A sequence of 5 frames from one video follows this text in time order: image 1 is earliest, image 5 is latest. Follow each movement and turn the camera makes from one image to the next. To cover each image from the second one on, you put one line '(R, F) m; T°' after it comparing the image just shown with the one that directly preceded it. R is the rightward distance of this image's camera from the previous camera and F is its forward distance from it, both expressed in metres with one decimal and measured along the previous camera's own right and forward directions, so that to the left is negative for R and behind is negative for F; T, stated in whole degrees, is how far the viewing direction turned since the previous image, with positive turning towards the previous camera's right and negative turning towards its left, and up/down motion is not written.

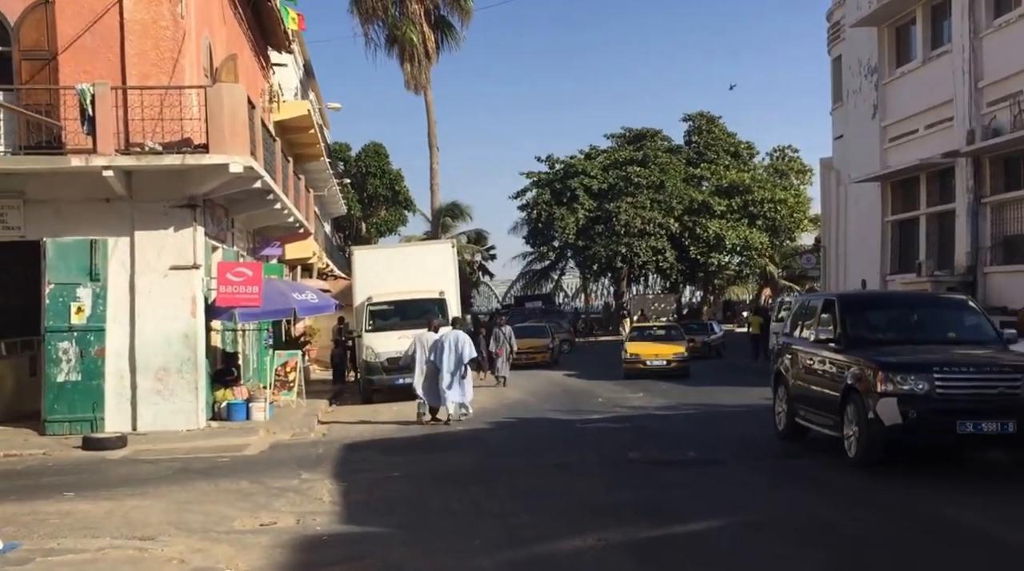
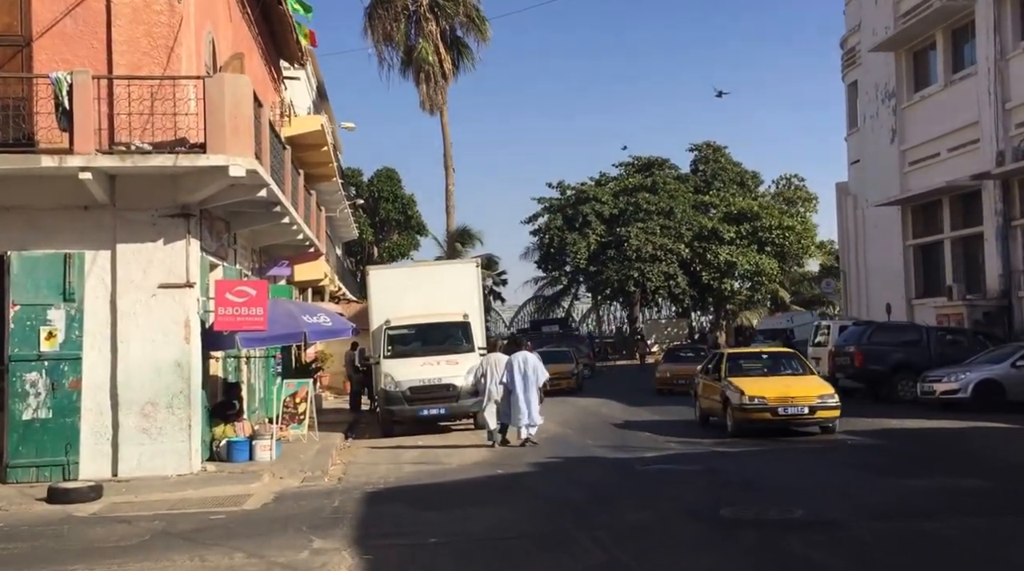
(-0.4, +2.1) m; -1°
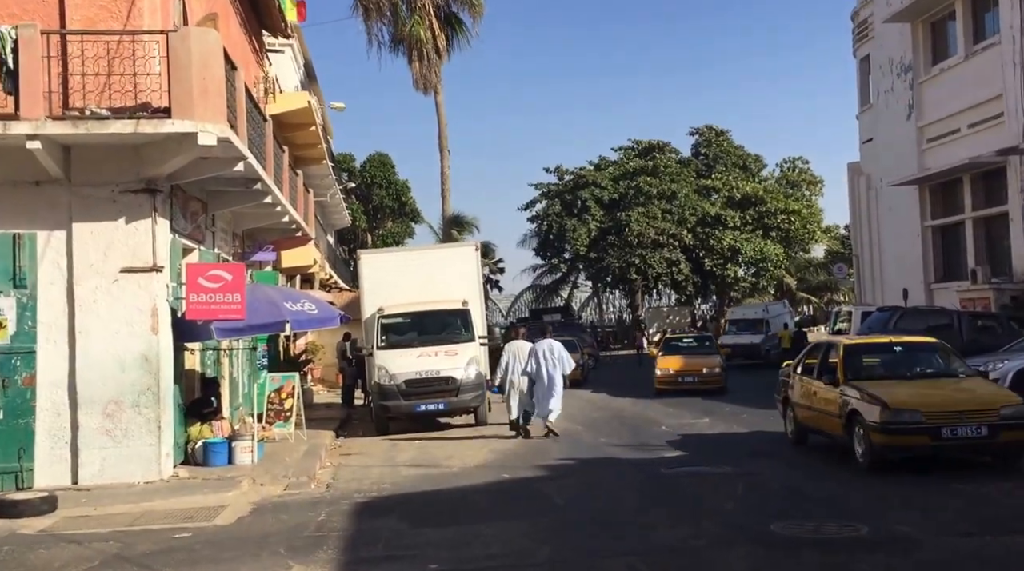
(-0.1, +1.5) m; 0°
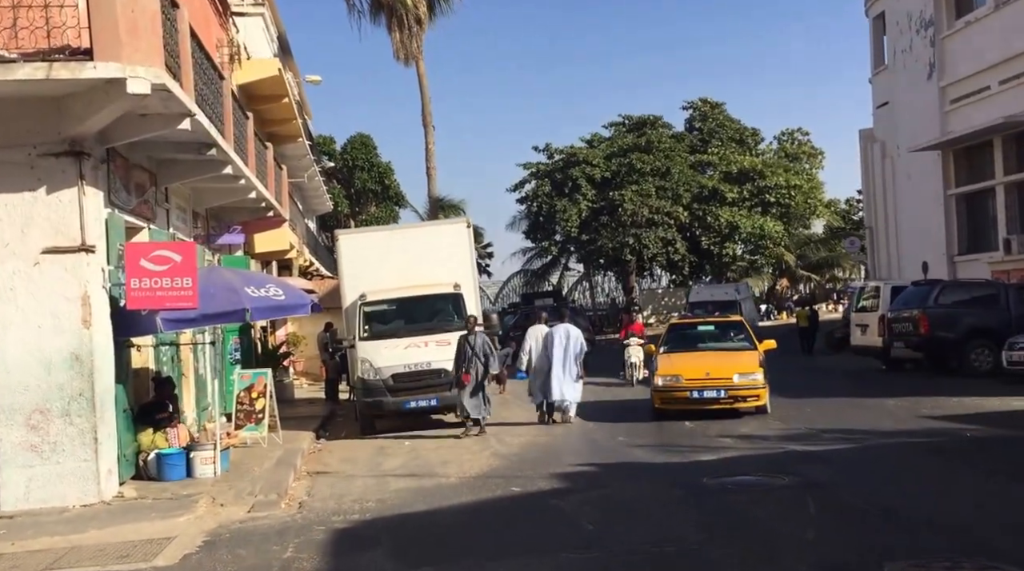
(-0.2, +2.1) m; +1°
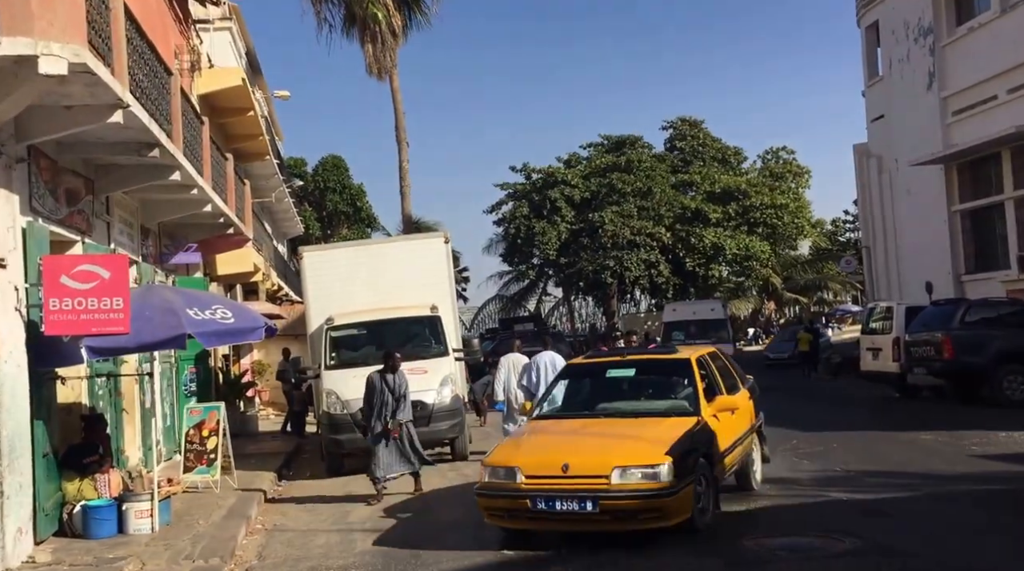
(-0.1, +1.7) m; +1°
